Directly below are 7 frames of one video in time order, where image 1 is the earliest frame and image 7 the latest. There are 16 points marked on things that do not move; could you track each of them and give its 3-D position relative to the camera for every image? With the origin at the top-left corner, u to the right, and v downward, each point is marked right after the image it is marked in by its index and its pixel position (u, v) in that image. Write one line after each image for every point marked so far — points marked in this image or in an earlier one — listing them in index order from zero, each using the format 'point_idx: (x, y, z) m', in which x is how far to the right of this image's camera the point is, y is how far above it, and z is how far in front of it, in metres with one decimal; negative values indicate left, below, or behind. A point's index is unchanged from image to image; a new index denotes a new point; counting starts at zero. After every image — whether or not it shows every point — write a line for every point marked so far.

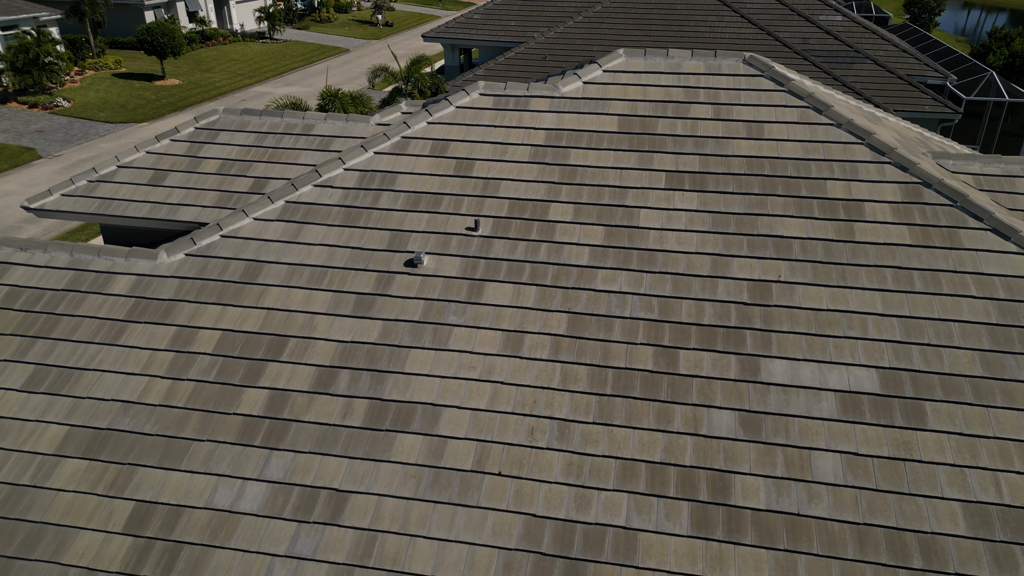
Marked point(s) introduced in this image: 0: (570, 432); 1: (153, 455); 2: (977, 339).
0: (+0.6, -1.4, +7.3) m
1: (-3.6, -1.7, +7.4) m
2: (+4.7, -0.5, +7.5) m
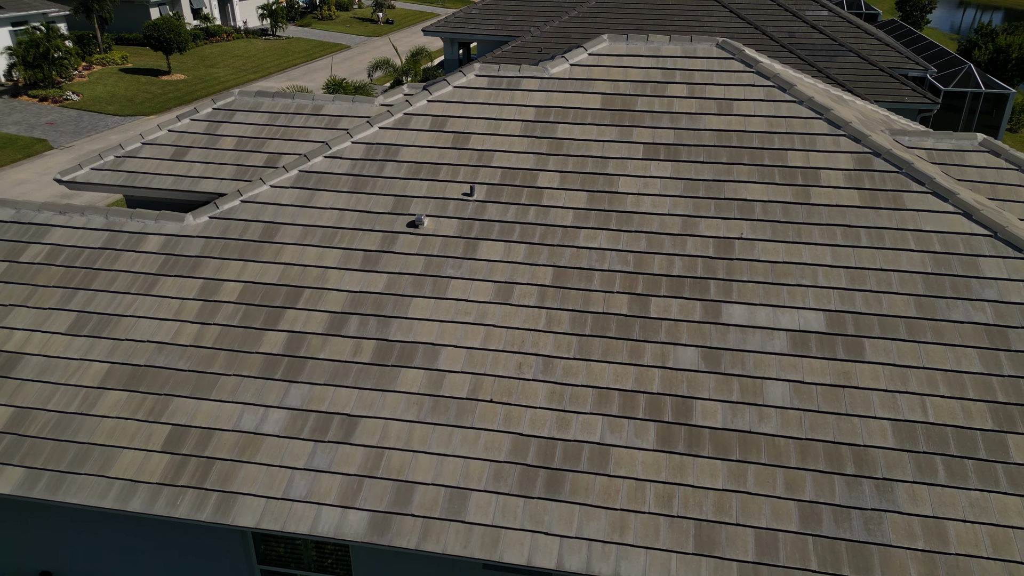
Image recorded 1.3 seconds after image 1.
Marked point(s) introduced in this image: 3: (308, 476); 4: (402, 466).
0: (+0.5, -0.9, +8.2) m
1: (-3.7, -1.1, +8.4) m
2: (+4.6, 0.0, +8.5) m
3: (-2.1, -1.9, +7.6) m
4: (-1.1, -1.9, +7.6) m
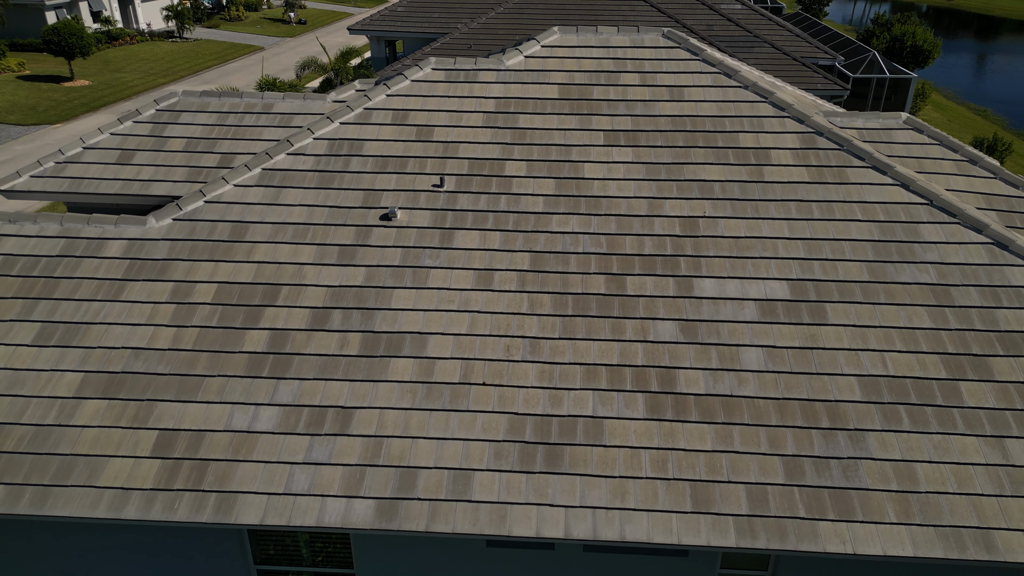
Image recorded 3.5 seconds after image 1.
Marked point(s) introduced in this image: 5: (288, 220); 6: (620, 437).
0: (+0.3, -0.7, +8.5) m
1: (-3.8, -1.1, +8.2) m
2: (+4.4, +0.4, +9.1) m
3: (-2.1, -1.9, +7.7) m
4: (-1.2, -1.7, +7.7) m
5: (-3.0, +0.9, +9.9) m
6: (+1.1, -1.6, +7.7) m
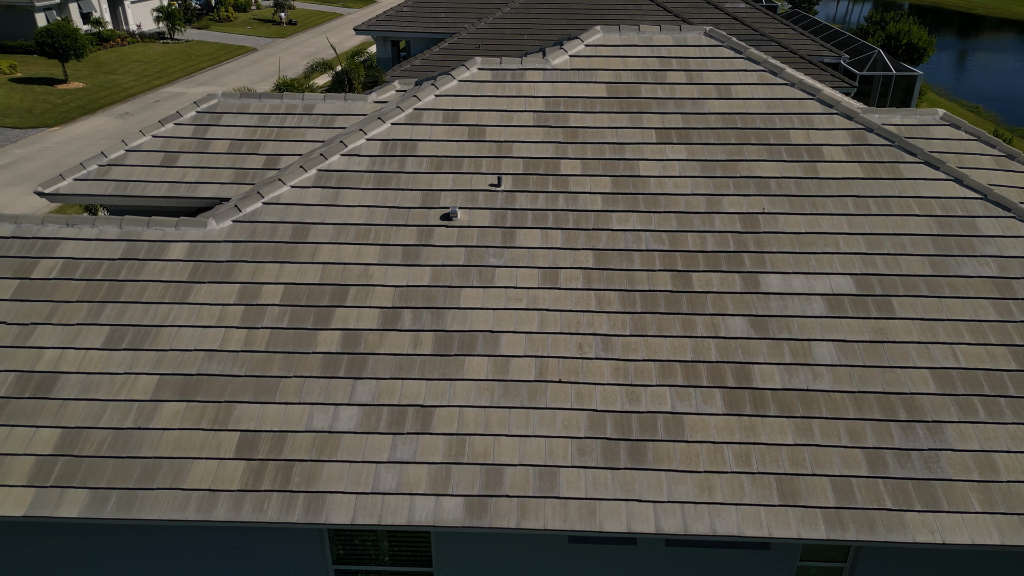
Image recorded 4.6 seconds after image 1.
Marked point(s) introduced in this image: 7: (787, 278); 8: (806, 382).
0: (+1.2, -0.6, +8.6) m
1: (-3.0, -1.2, +8.2) m
2: (+5.2, +0.5, +9.3) m
3: (-1.2, -1.9, +7.7) m
4: (-0.3, -1.7, +7.8) m
5: (-2.2, +0.9, +9.9) m
6: (+2.0, -1.5, +7.8) m
7: (+3.4, +0.1, +9.1) m
8: (+3.3, -1.0, +8.2) m
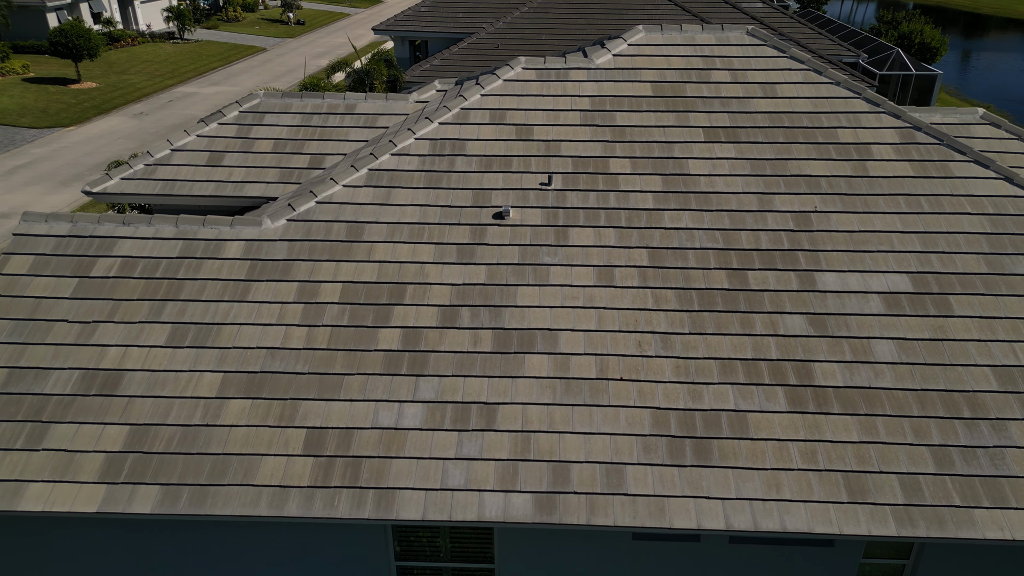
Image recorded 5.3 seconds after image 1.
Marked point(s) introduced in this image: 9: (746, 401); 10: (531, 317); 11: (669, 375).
0: (+1.9, -0.6, +8.6) m
1: (-2.3, -1.1, +8.3) m
2: (+5.9, +0.5, +9.3) m
3: (-0.5, -1.9, +7.7) m
4: (+0.4, -1.7, +7.8) m
5: (-1.5, +0.9, +9.9) m
6: (+2.7, -1.5, +7.9) m
7: (+4.1, +0.1, +9.1) m
8: (+4.0, -1.0, +8.2) m
9: (+2.6, -1.2, +8.1) m
10: (+0.2, -0.4, +8.9) m
11: (+1.8, -1.0, +8.3) m
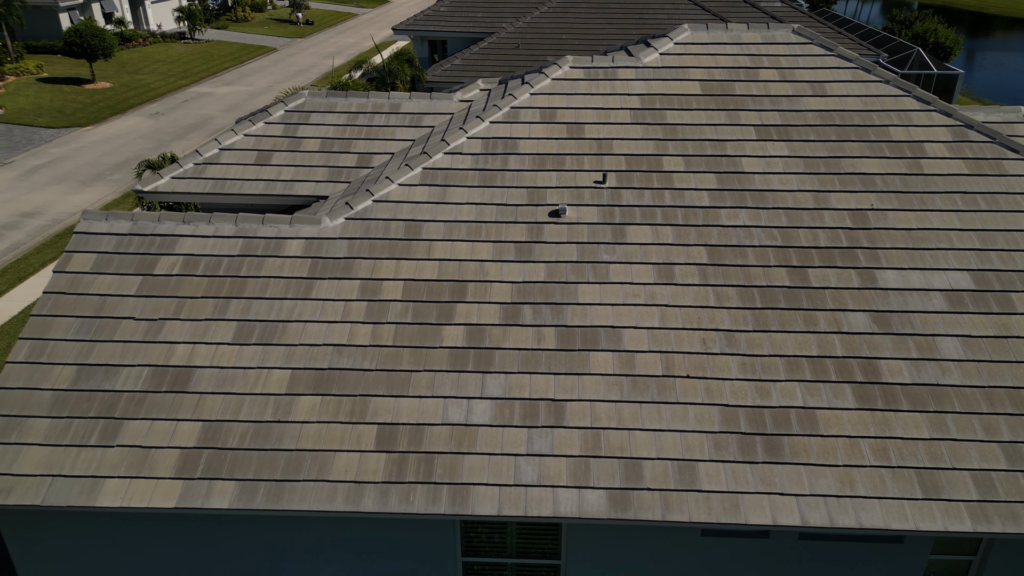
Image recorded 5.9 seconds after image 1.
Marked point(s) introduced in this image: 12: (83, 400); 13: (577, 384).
0: (+2.6, -0.6, +8.6) m
1: (-1.5, -1.1, +8.3) m
2: (+6.7, +0.6, +9.3) m
3: (+0.2, -1.8, +7.8) m
4: (+1.2, -1.7, +7.9) m
5: (-0.7, +1.0, +10.0) m
6: (+3.5, -1.5, +7.9) m
7: (+4.9, +0.2, +9.1) m
8: (+4.7, -1.0, +8.2) m
9: (+3.3, -1.2, +8.1) m
10: (+1.0, -0.3, +8.9) m
11: (+2.5, -1.0, +8.4) m
12: (-4.8, -1.2, +8.2) m
13: (+0.7, -1.1, +8.3) m
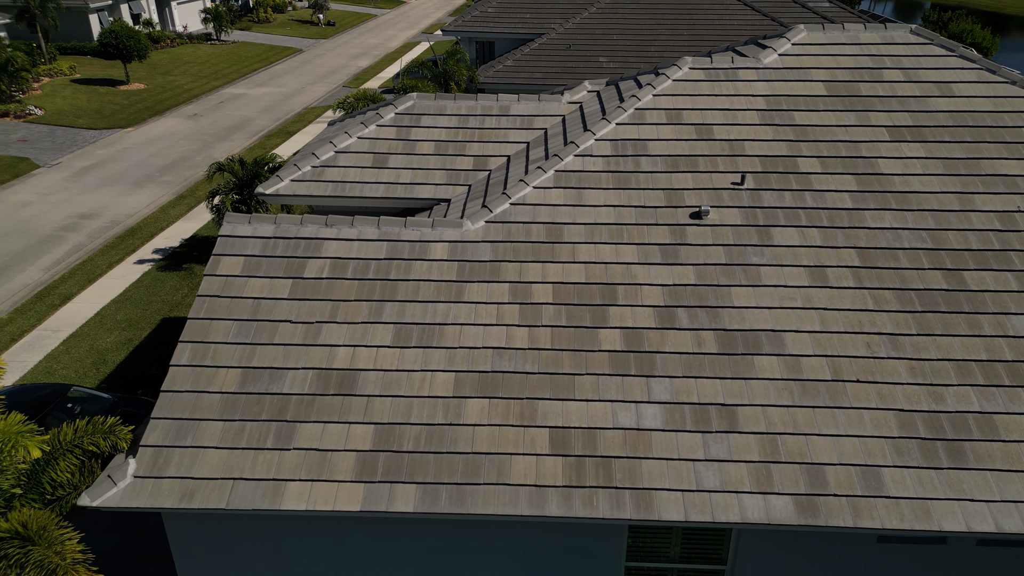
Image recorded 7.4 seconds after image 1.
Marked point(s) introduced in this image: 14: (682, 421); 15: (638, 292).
0: (+4.5, -0.6, +8.6) m
1: (+0.4, -1.1, +8.3) m
2: (+8.6, +0.5, +9.2) m
3: (+2.1, -1.9, +7.7) m
4: (+3.1, -1.7, +7.8) m
5: (+1.2, +0.9, +9.9) m
6: (+5.4, -1.5, +7.8) m
7: (+6.7, +0.1, +9.0) m
8: (+6.6, -1.0, +8.1) m
9: (+5.2, -1.2, +8.0) m
10: (+2.9, -0.4, +8.9) m
11: (+4.4, -1.0, +8.3) m
12: (-2.9, -1.3, +8.1) m
13: (+2.6, -1.1, +8.3) m
14: (+1.9, -1.5, +8.0) m
15: (+1.6, -0.1, +9.2) m
